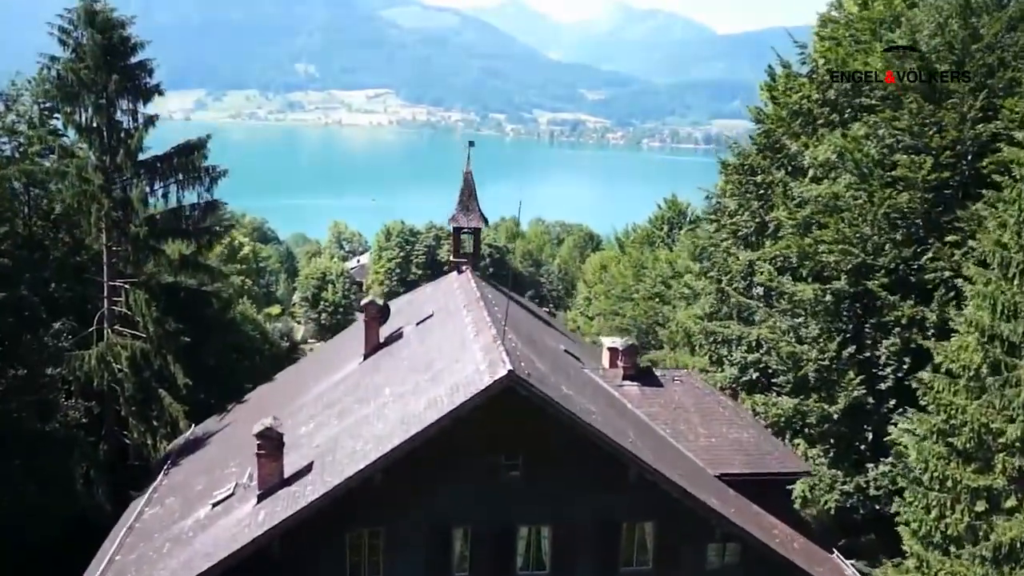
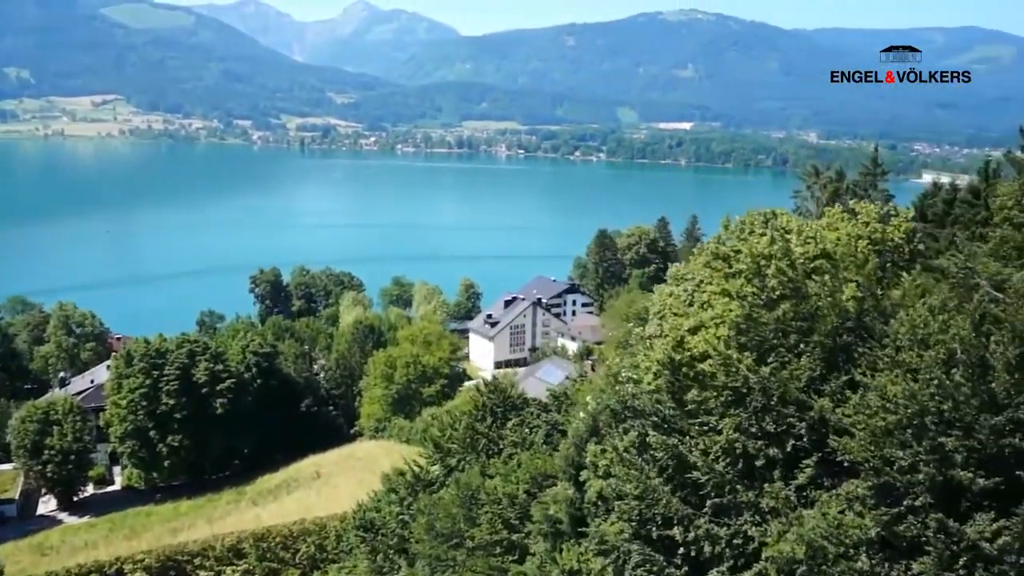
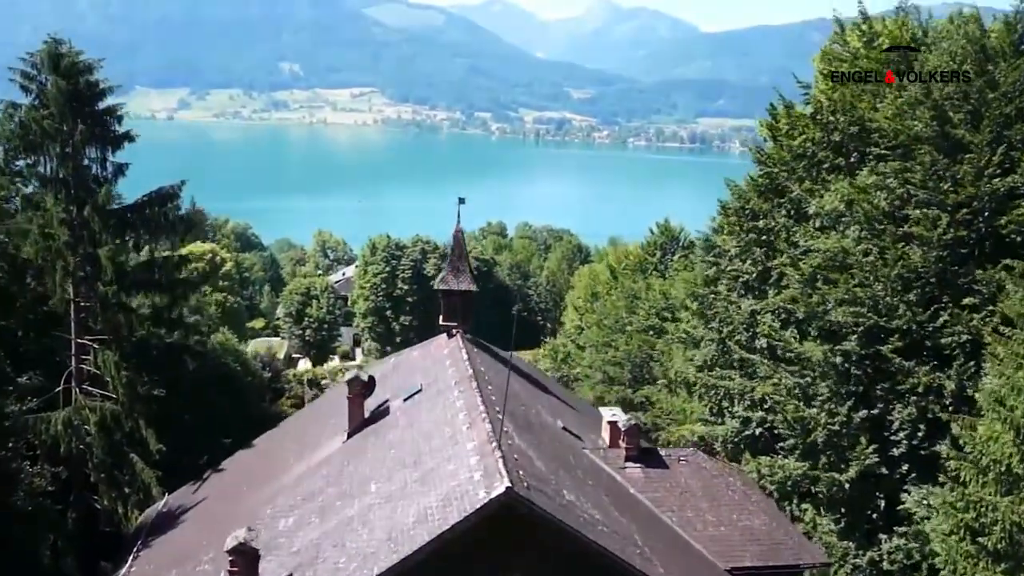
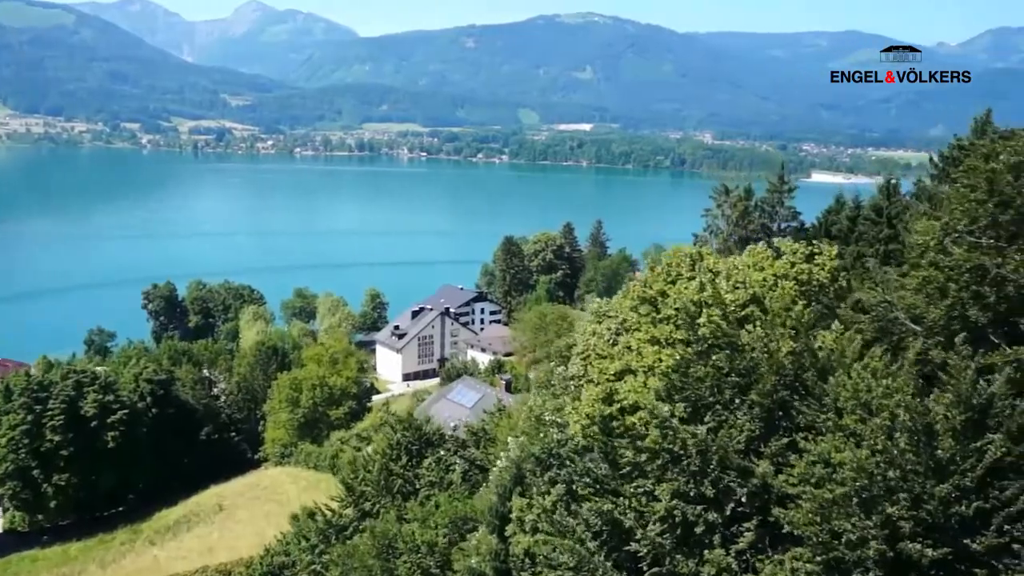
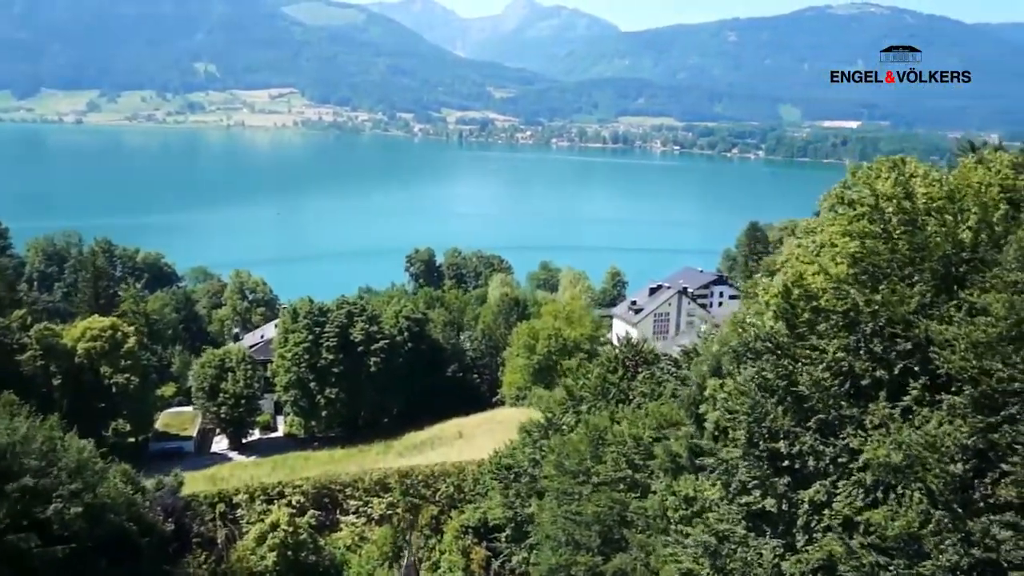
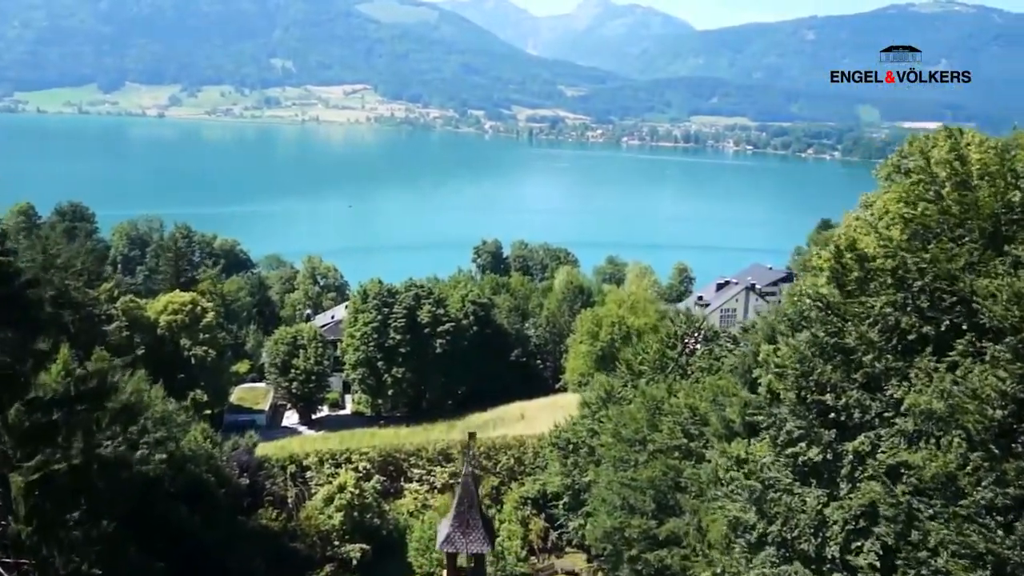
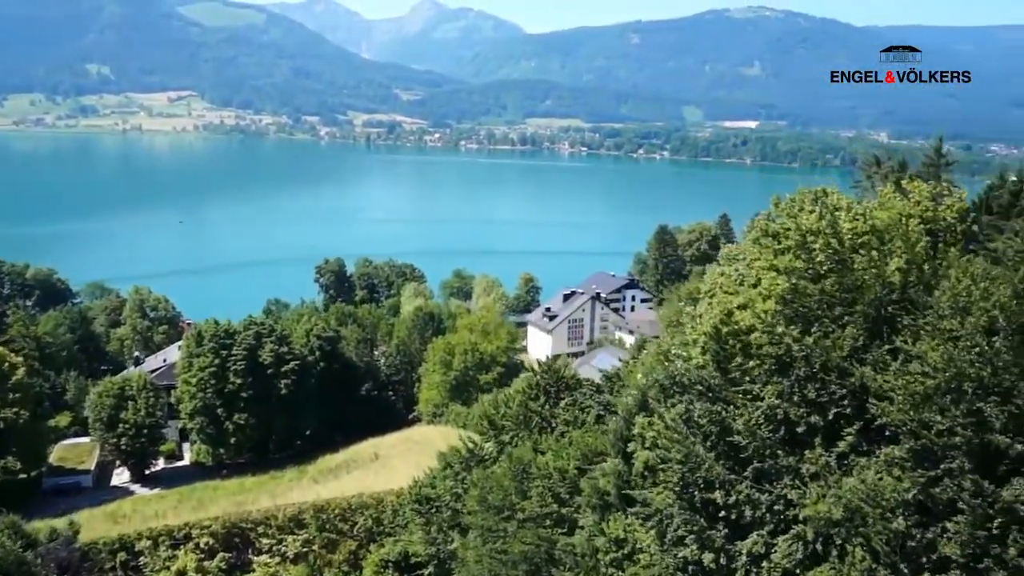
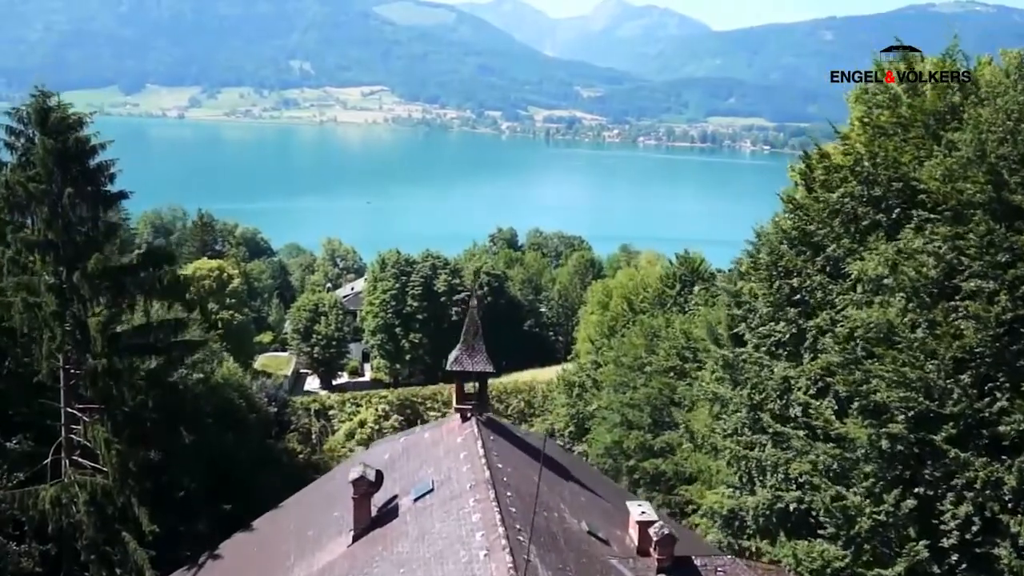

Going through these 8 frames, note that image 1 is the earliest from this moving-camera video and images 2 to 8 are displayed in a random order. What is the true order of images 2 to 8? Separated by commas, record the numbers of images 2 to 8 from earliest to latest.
3, 8, 6, 5, 7, 2, 4
